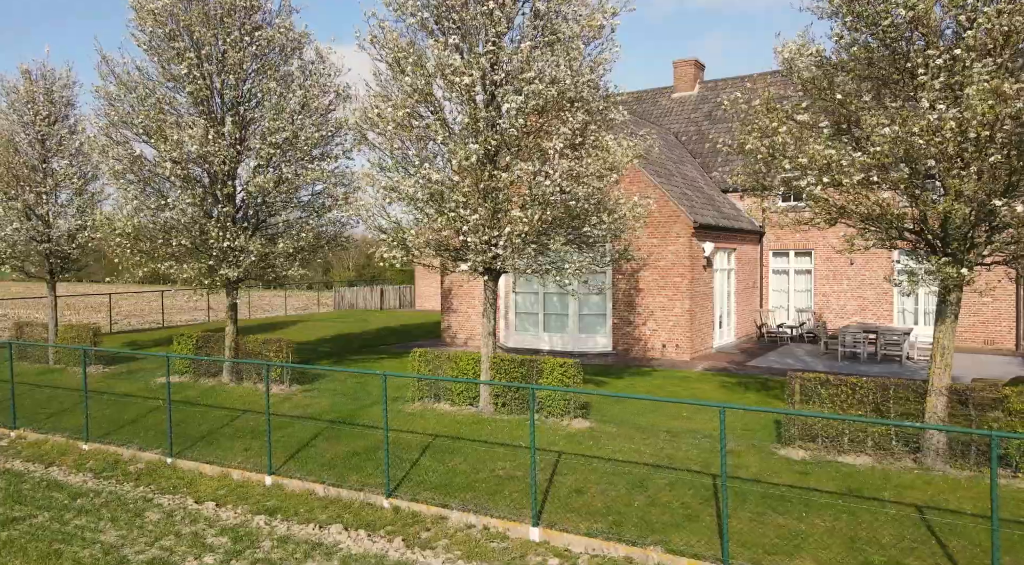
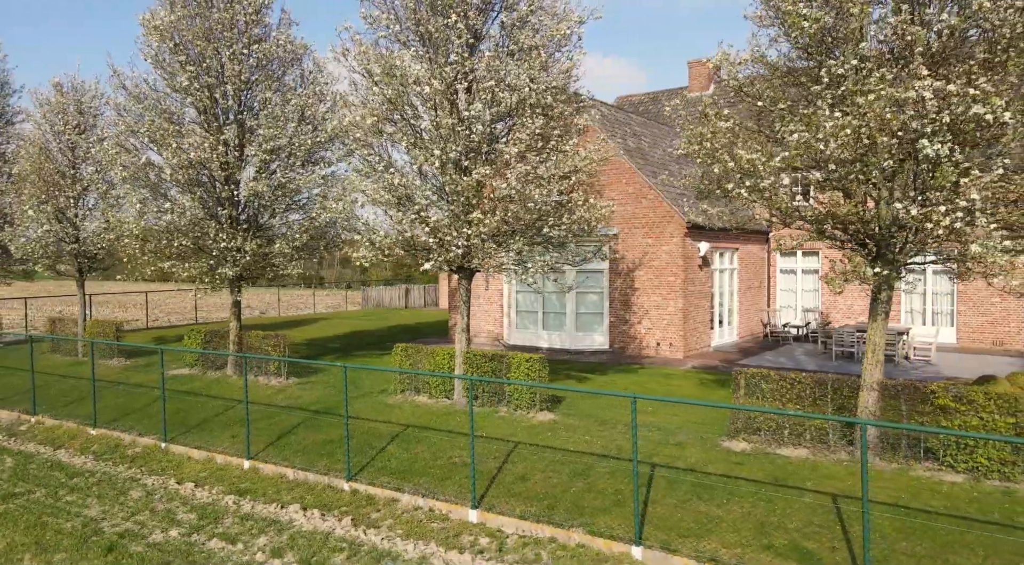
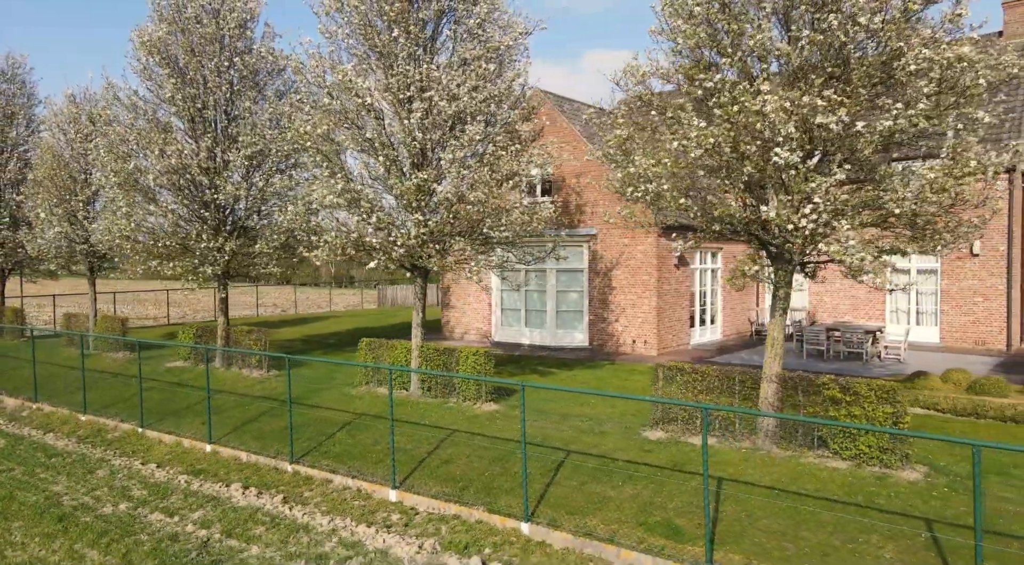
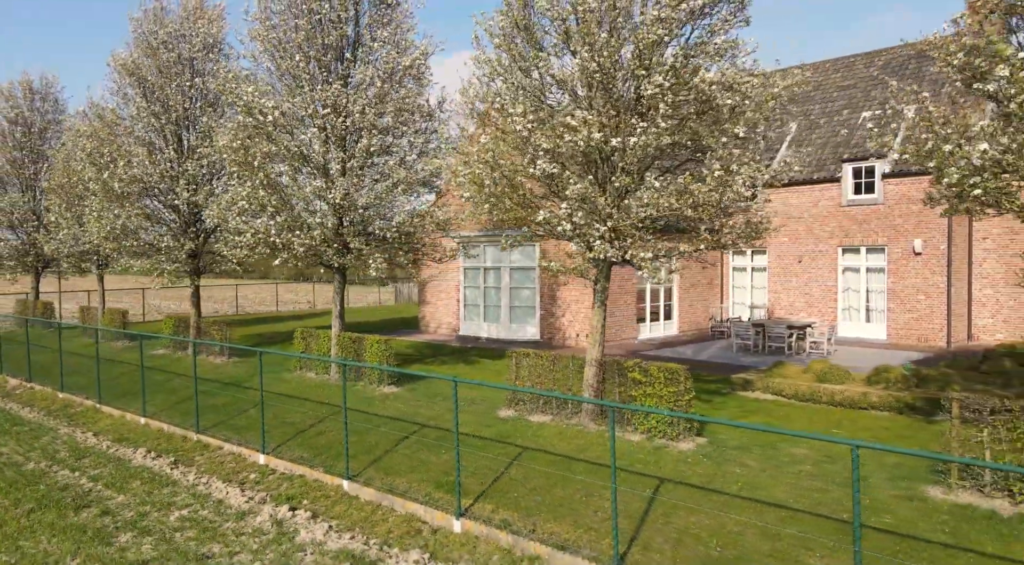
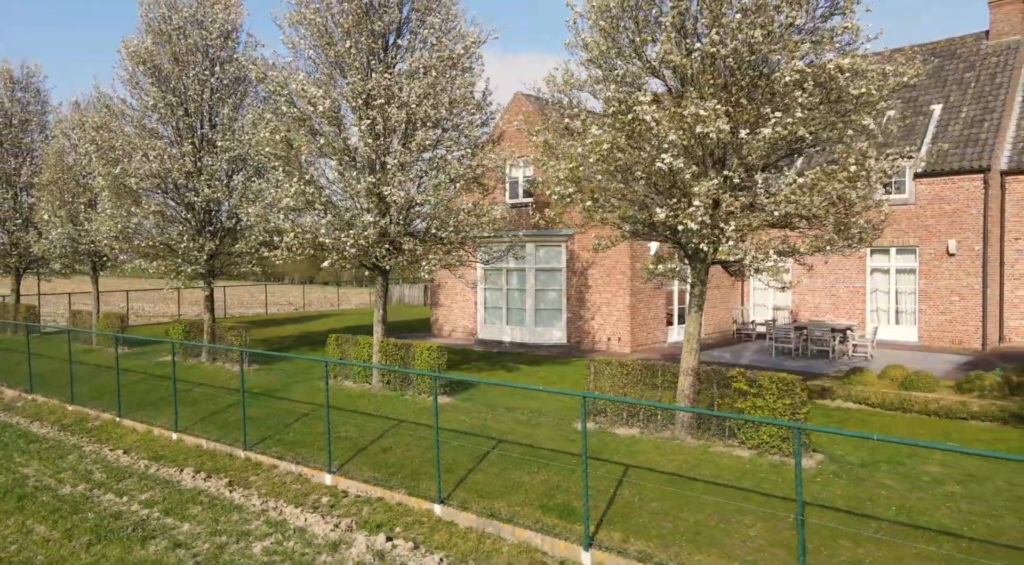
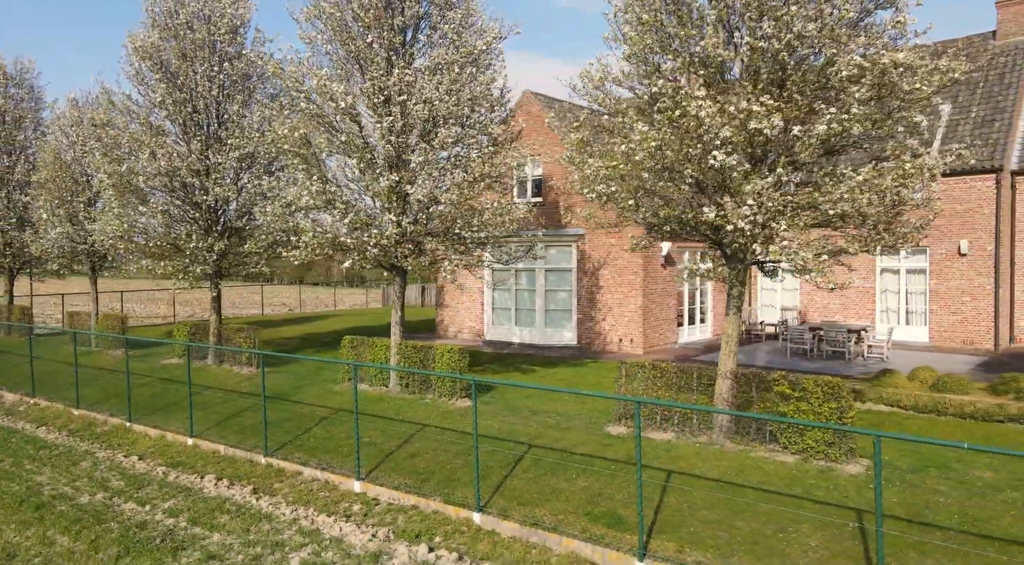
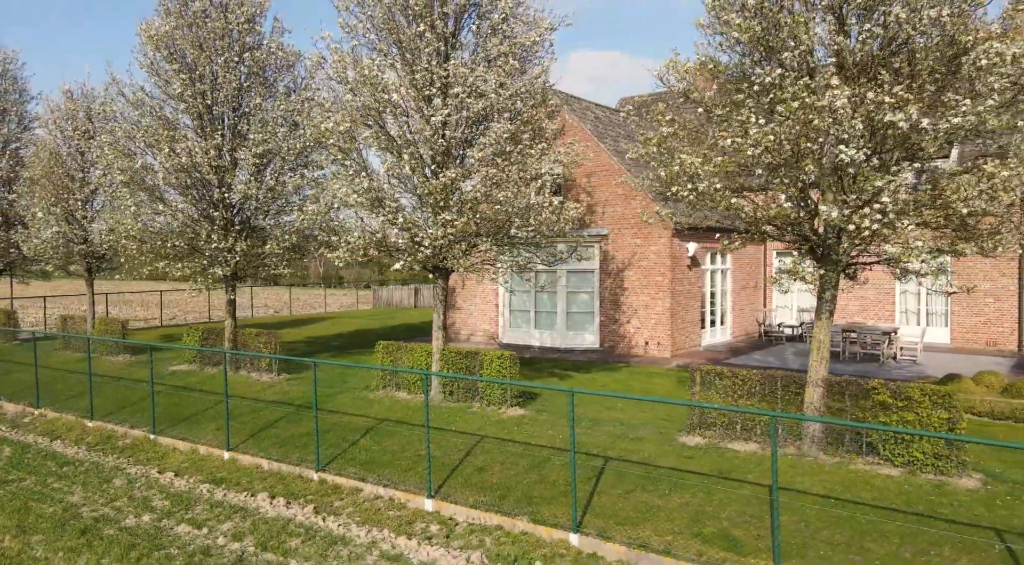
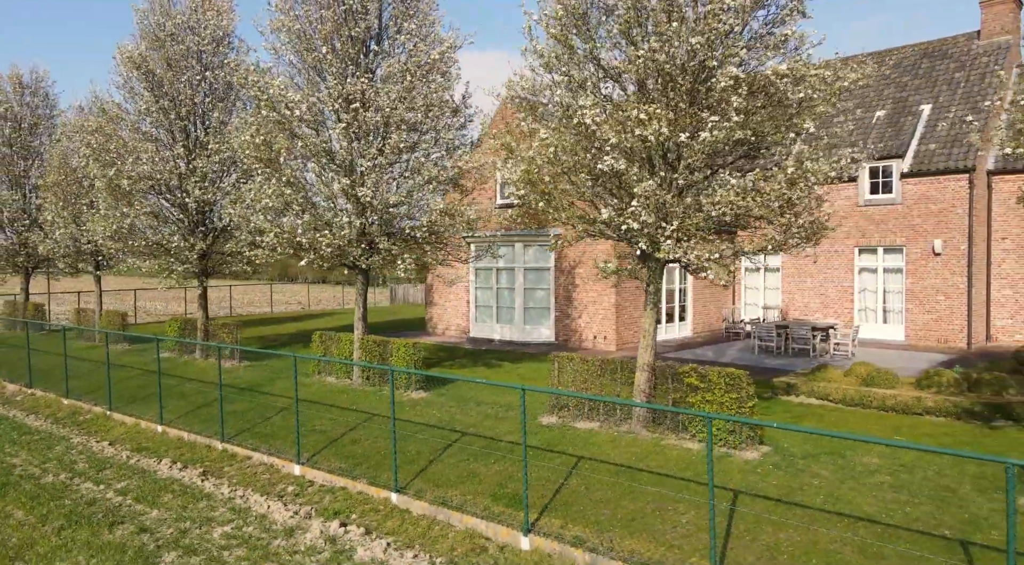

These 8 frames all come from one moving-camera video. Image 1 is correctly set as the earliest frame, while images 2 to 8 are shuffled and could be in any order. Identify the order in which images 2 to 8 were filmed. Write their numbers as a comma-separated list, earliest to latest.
2, 7, 3, 6, 5, 8, 4
